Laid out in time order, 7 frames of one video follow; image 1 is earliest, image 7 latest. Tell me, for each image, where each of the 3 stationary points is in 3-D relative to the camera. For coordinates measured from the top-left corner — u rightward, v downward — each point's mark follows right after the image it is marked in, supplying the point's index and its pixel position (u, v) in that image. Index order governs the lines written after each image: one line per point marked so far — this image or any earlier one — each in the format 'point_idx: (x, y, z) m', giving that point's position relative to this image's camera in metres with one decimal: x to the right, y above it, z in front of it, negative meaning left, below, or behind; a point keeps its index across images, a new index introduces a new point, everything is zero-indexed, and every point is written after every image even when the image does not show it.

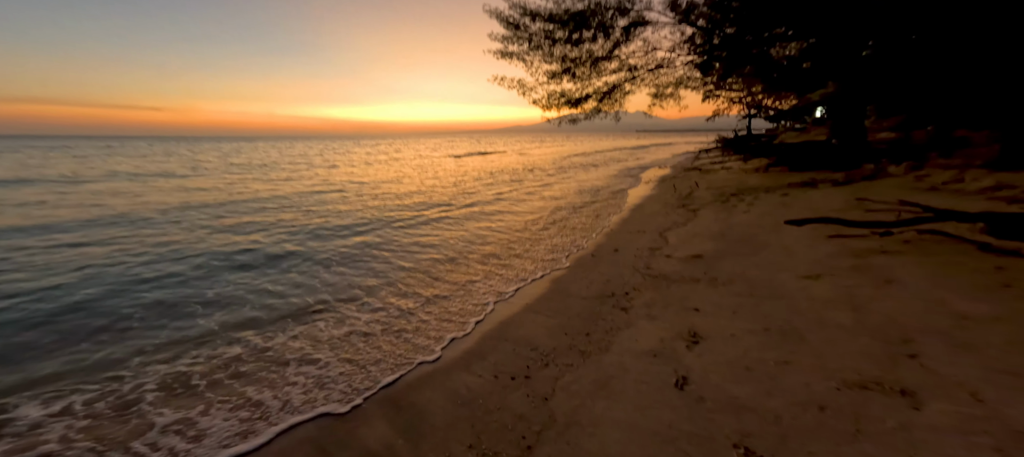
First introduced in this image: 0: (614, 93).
0: (+4.7, +5.3, +15.6) m
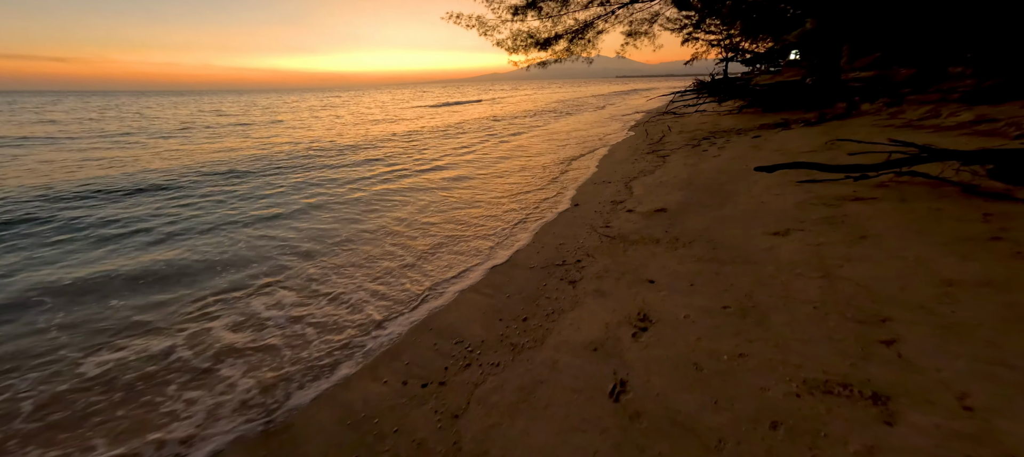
0: (+3.1, +7.1, +14.1) m
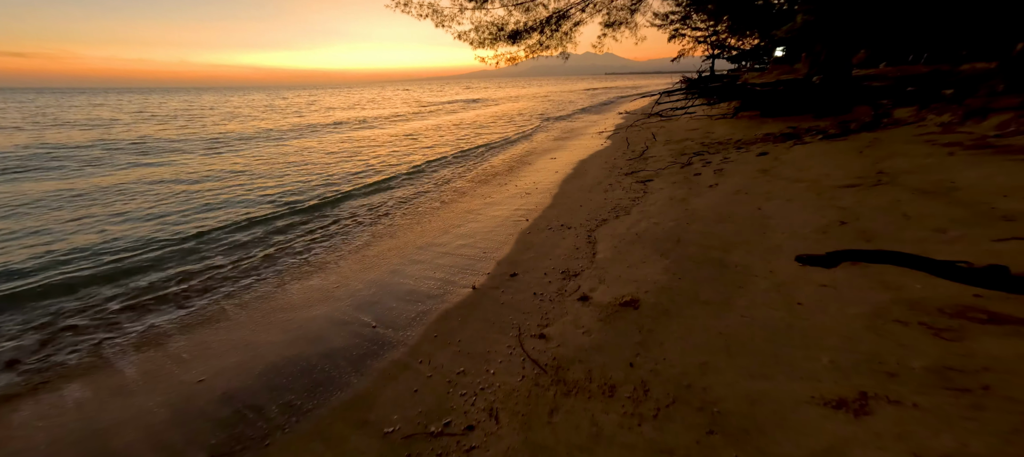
0: (+1.5, +6.2, +11.7) m
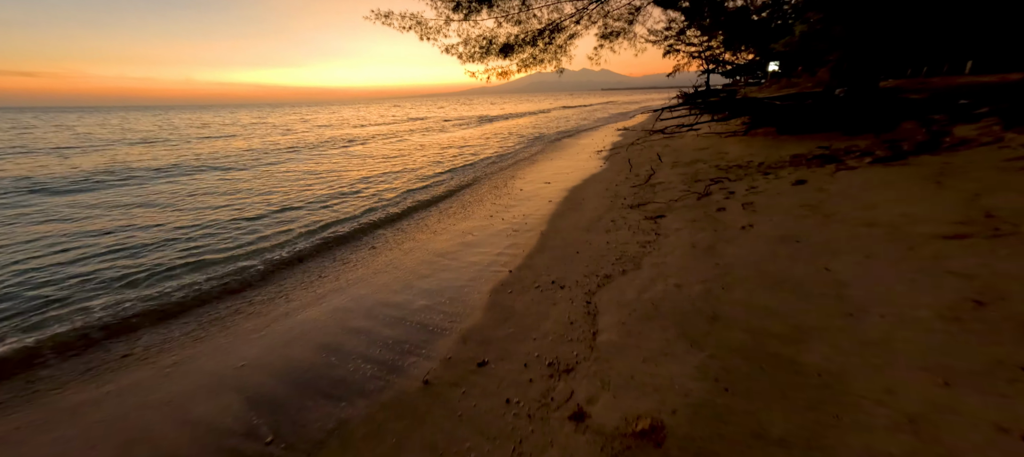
0: (+1.2, +5.4, +10.7) m
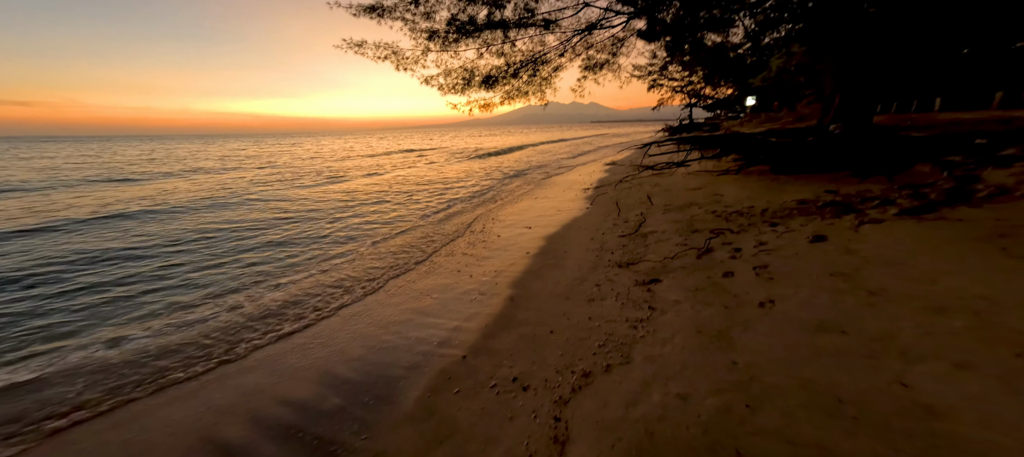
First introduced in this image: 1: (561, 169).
0: (+0.6, +4.2, +10.1) m
1: (+2.3, +2.8, +17.7) m
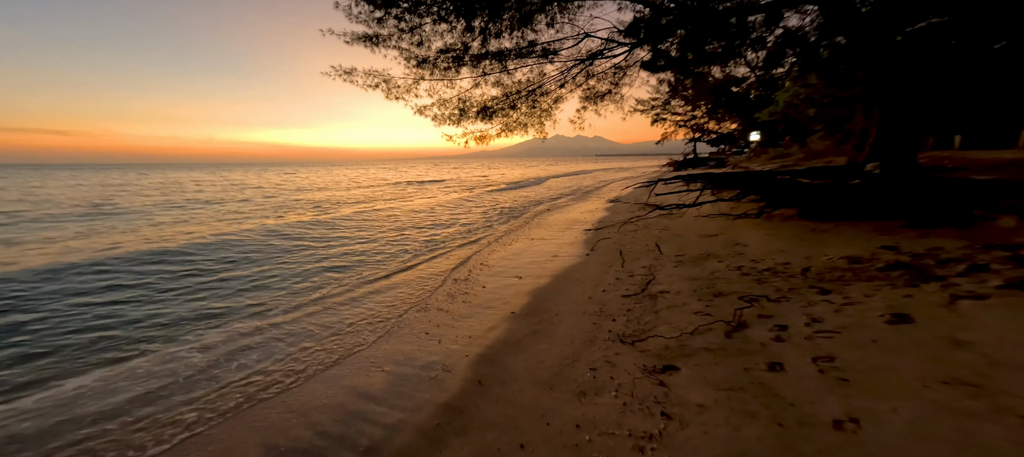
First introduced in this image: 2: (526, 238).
0: (+0.5, +3.1, +9.4) m
1: (+2.3, +1.0, +16.7) m
2: (+0.4, -0.3, +10.0) m
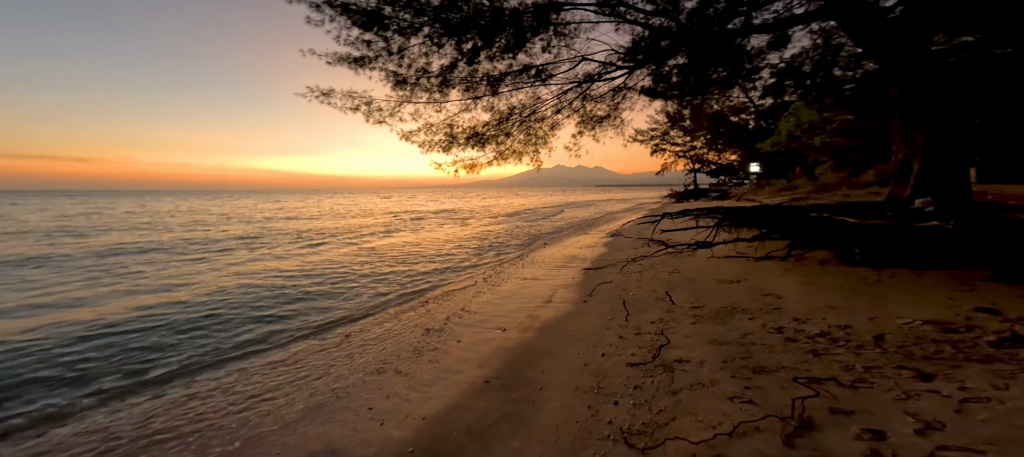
0: (+0.3, +2.3, +8.5) m
1: (+2.1, -0.4, +15.7) m
2: (+0.1, -1.1, +8.9) m
